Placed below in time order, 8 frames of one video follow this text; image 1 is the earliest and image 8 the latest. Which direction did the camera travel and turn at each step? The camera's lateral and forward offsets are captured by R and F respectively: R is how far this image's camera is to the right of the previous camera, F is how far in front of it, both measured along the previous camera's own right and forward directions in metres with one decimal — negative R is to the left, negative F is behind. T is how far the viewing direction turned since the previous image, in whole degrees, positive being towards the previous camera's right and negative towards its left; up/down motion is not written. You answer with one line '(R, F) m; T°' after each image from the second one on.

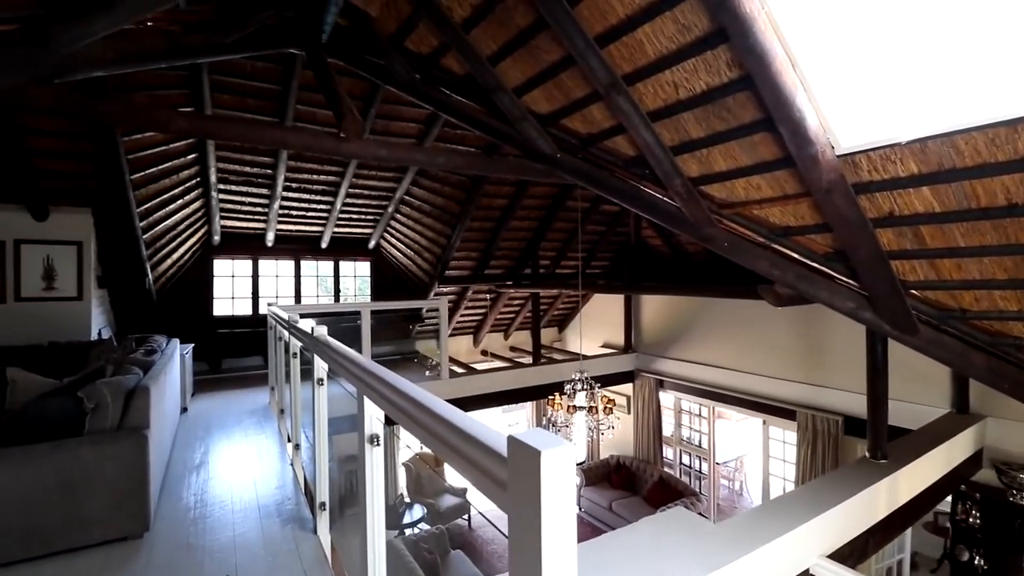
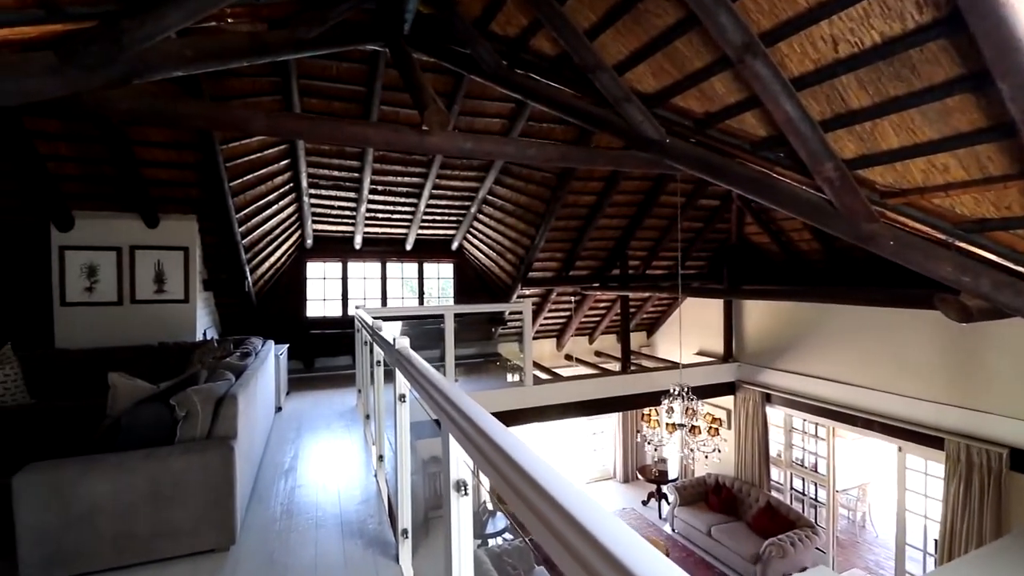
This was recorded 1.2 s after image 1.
(-0.1, +0.4) m; -9°
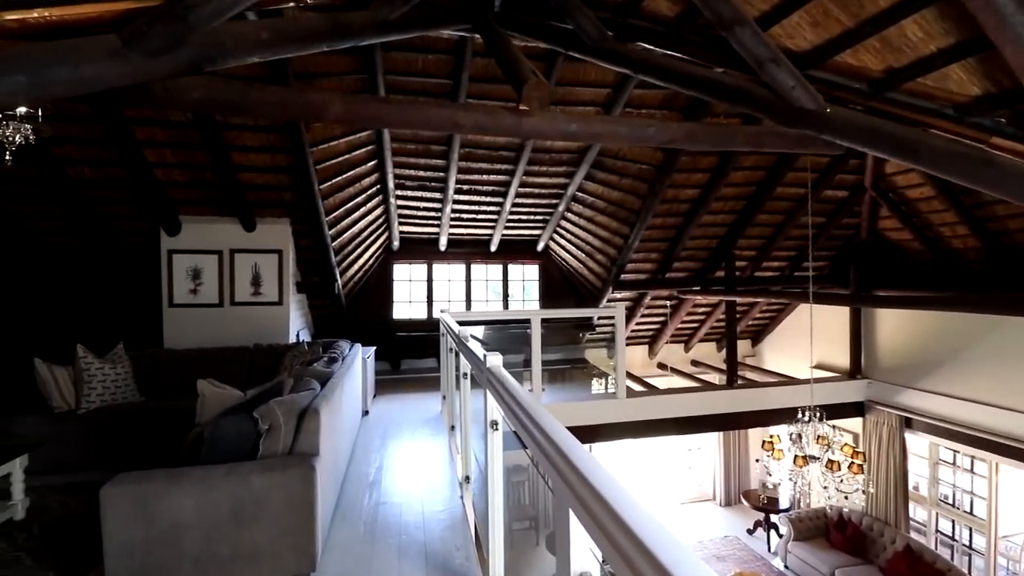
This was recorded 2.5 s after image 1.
(-0.2, +0.5) m; -9°
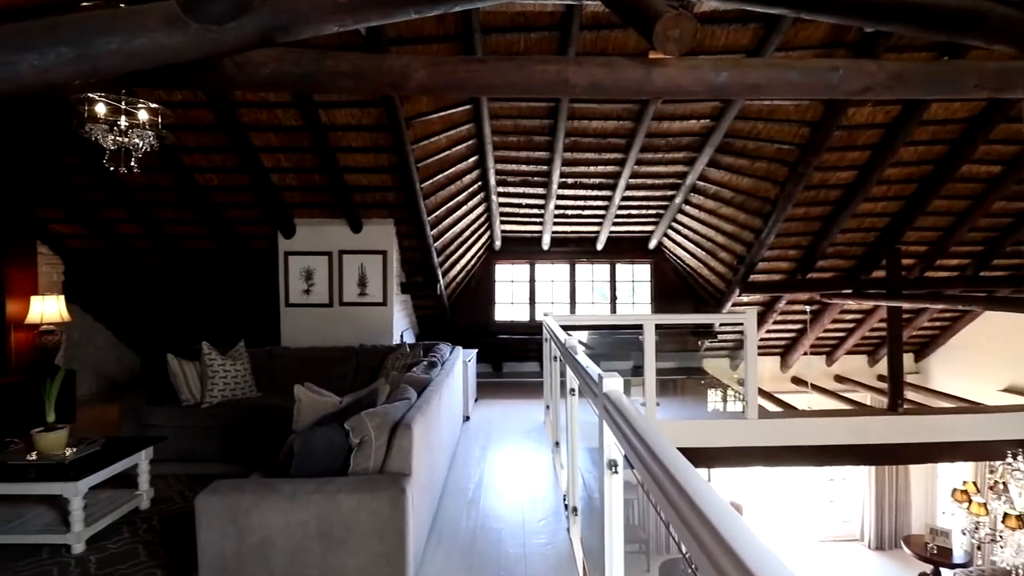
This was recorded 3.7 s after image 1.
(-0.1, +0.5) m; -12°
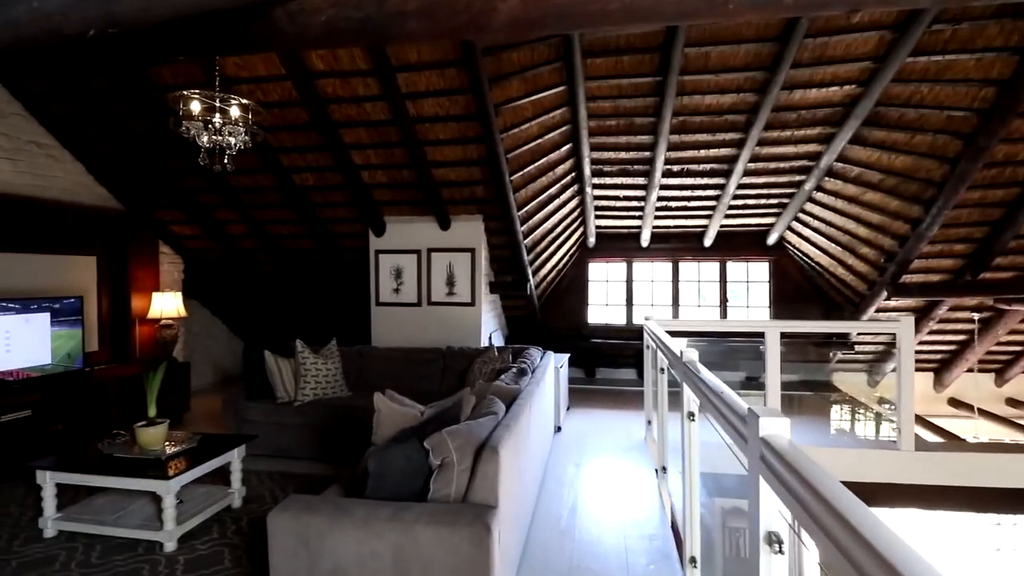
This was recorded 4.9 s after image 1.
(-0.1, +0.4) m; -10°
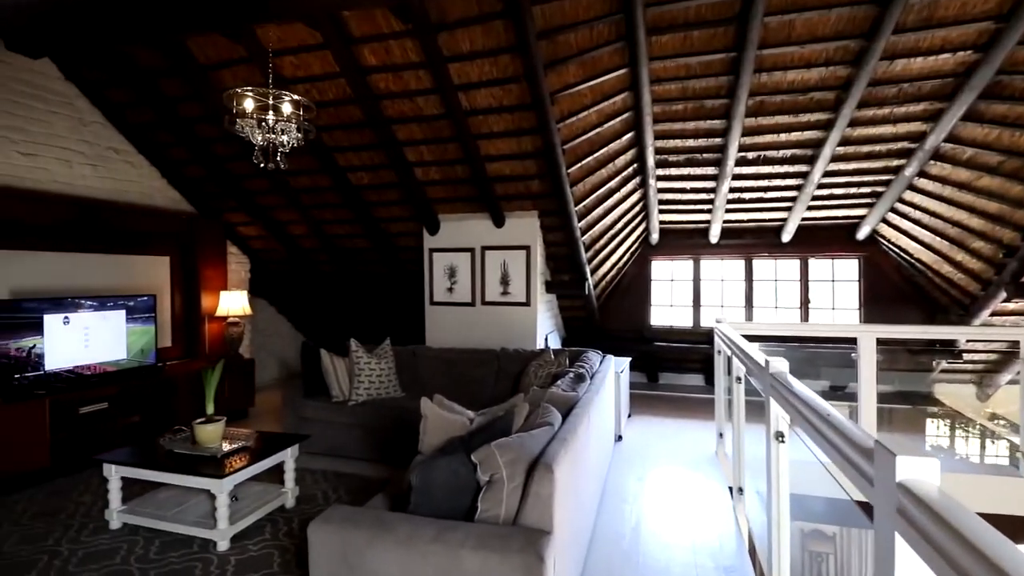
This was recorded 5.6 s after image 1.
(0.0, +0.2) m; -7°
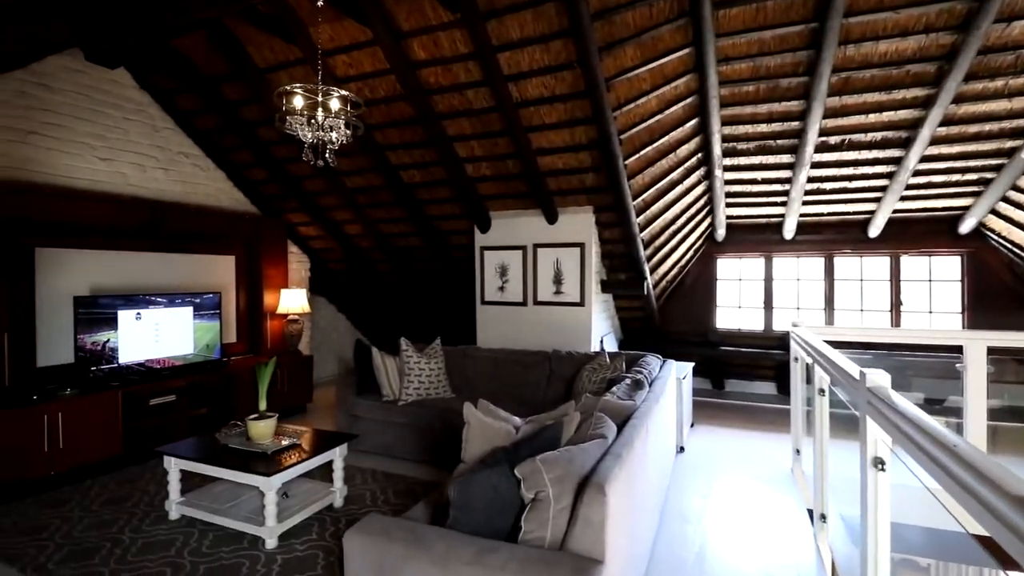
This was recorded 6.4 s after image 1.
(0.0, +0.2) m; -7°
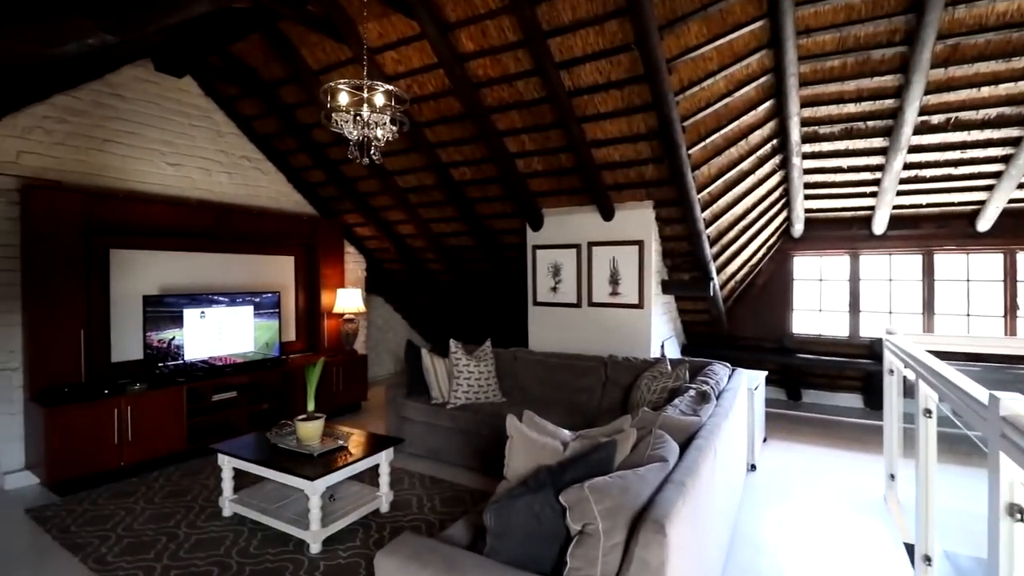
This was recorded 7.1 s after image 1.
(0.0, +0.2) m; -7°
